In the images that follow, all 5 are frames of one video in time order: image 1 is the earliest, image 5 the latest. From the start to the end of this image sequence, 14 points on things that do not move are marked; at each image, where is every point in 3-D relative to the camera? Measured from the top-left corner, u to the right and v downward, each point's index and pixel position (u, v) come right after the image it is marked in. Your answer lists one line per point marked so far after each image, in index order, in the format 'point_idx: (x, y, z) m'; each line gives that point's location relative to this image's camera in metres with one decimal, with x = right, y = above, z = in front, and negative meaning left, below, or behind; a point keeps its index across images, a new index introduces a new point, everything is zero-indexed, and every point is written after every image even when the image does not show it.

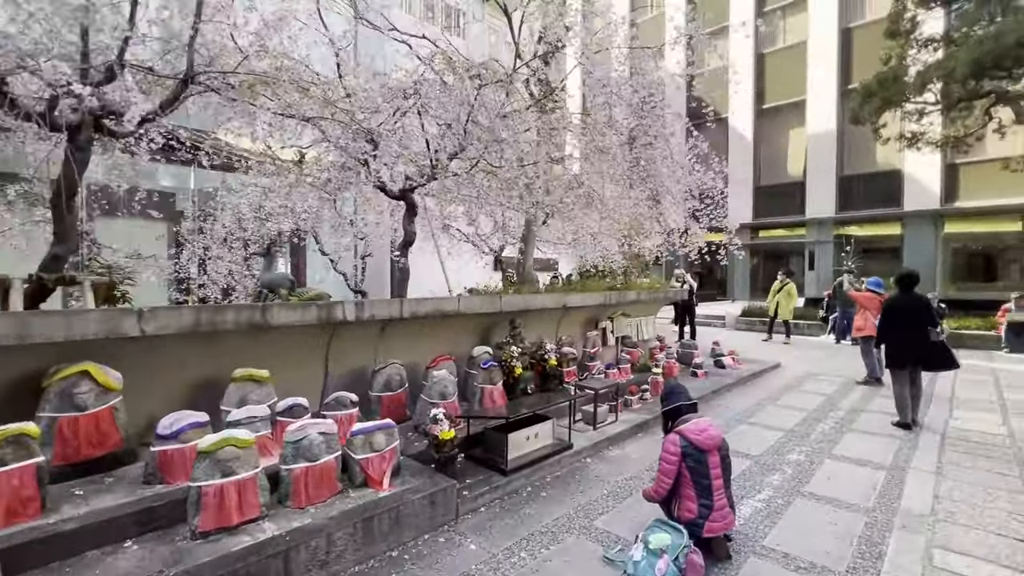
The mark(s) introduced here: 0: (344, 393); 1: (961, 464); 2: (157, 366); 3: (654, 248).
0: (-1.3, -0.8, +3.6) m
1: (+3.9, -1.5, +4.1) m
2: (-2.4, -0.5, +3.2) m
3: (+3.0, +0.9, +9.9) m
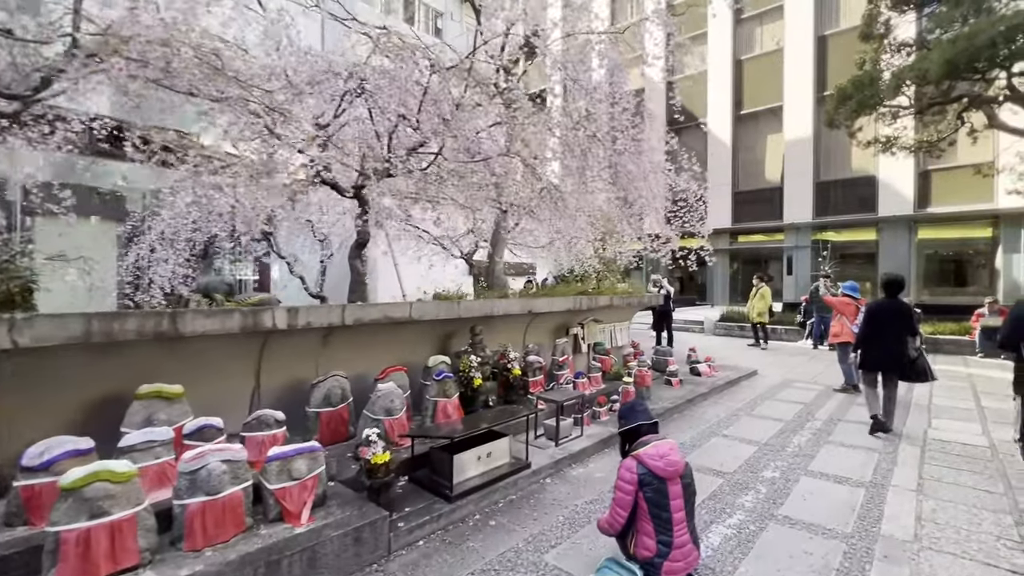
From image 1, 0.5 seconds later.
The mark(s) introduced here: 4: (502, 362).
0: (-1.7, -0.8, +3.2) m
1: (+3.5, -1.6, +3.8) m
2: (-2.8, -0.6, +2.8) m
3: (+2.4, +0.8, +9.7) m
4: (-0.1, -0.8, +5.1) m
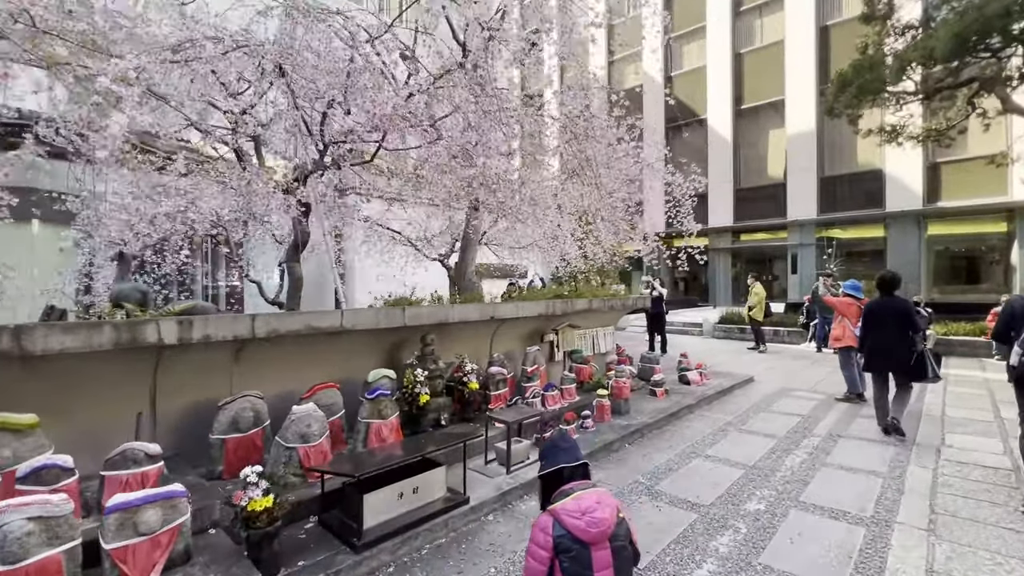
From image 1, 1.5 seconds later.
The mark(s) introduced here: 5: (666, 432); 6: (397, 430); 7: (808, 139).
0: (-2.1, -0.9, +2.7) m
1: (+3.1, -1.5, +3.2) m
2: (-3.2, -0.6, +2.3) m
3: (+2.1, +0.7, +9.1) m
4: (-0.5, -0.9, +4.6) m
5: (+1.7, -1.6, +5.0) m
6: (-0.9, -1.1, +3.8) m
7: (+10.3, +5.2, +16.3) m
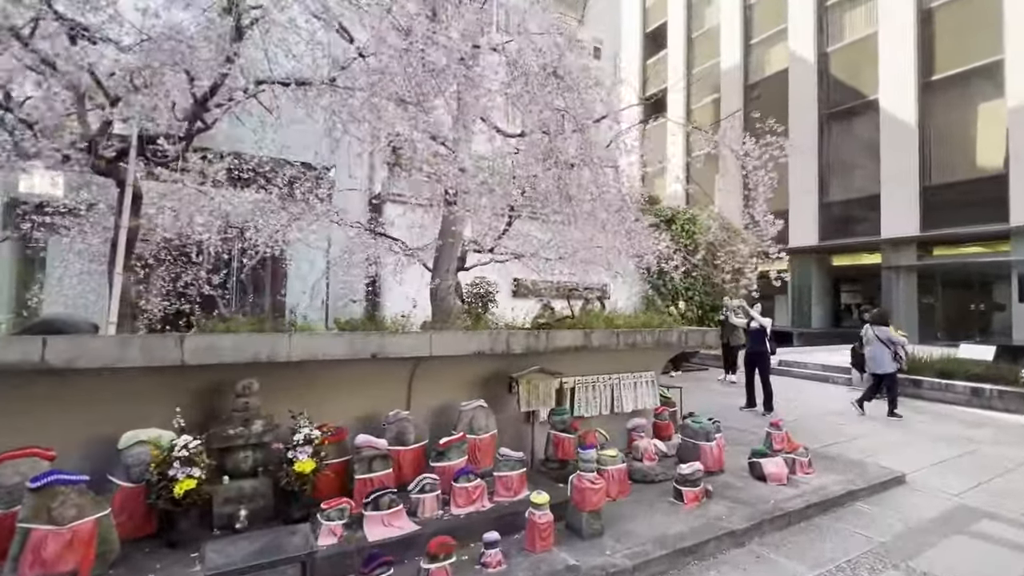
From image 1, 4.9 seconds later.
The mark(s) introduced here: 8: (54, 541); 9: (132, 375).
0: (-3.5, -0.9, +1.6) m
1: (+1.6, -1.7, +0.5) m
2: (-4.7, -0.6, +1.5) m
3: (+2.4, +0.3, +6.5) m
4: (-1.4, -1.0, +2.9) m
5: (+0.8, -1.7, +2.7) m
6: (-2.0, -1.2, +2.3) m
7: (+12.6, +4.4, +11.1) m
8: (-2.1, -1.2, +2.2) m
9: (-2.2, -0.5, +2.8) m
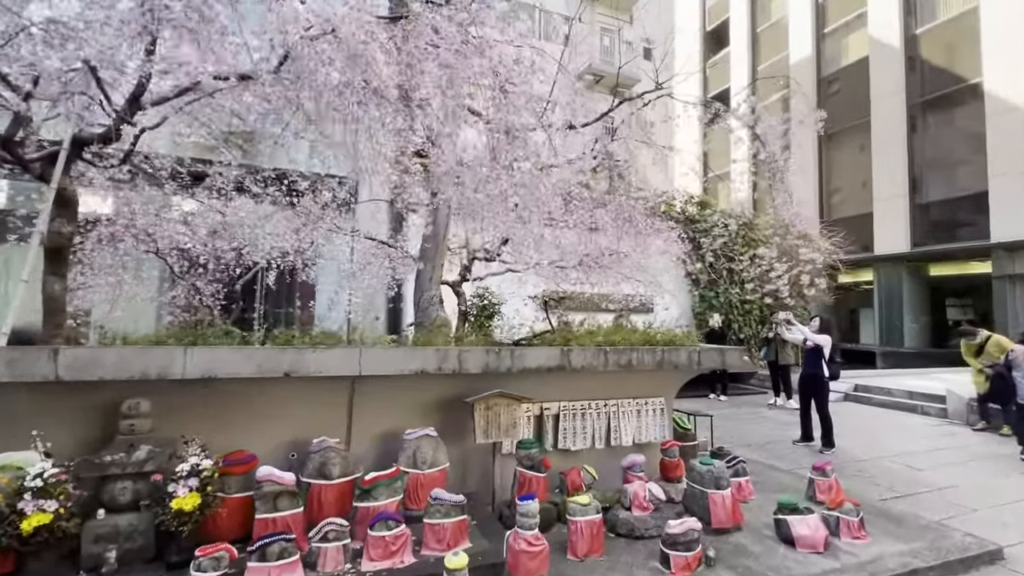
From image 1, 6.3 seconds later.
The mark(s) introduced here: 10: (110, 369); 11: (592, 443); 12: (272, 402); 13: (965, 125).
0: (-4.1, -0.9, +1.5) m
1: (+0.8, -1.6, -0.3) m
2: (-5.3, -0.6, +1.6) m
3: (+2.5, +0.2, +5.6) m
4: (-1.9, -1.0, +2.5) m
5: (+0.3, -1.8, +2.0) m
6: (-2.6, -1.3, +2.0) m
7: (+13.2, +4.1, +8.8) m
8: (-2.7, -1.2, +1.9) m
9: (-2.7, -0.6, +2.6) m
10: (-2.1, -0.4, +2.5) m
11: (+0.6, -1.3, +3.7) m
12: (-1.6, -0.7, +3.0) m
13: (+11.7, +4.6, +12.6) m
